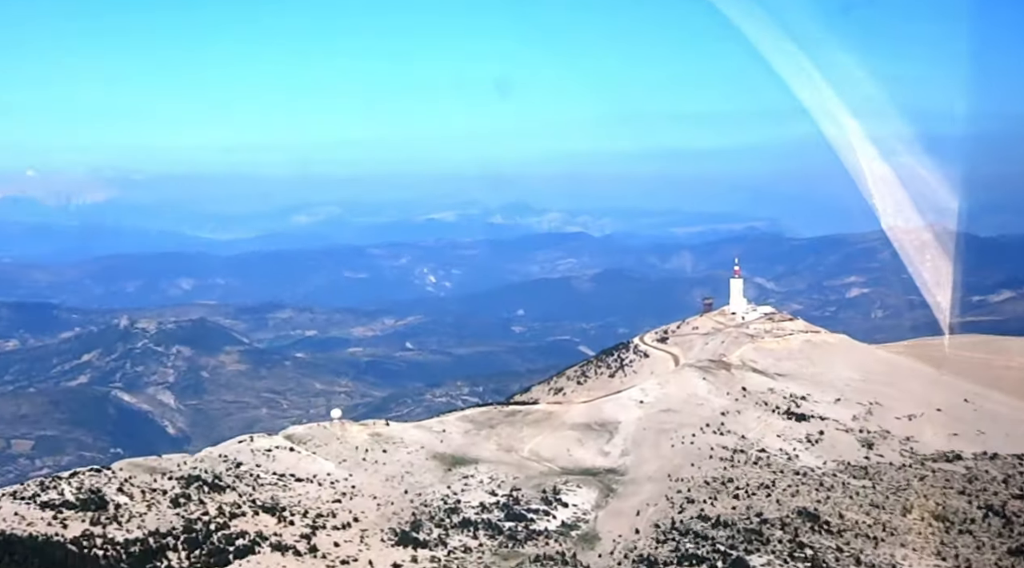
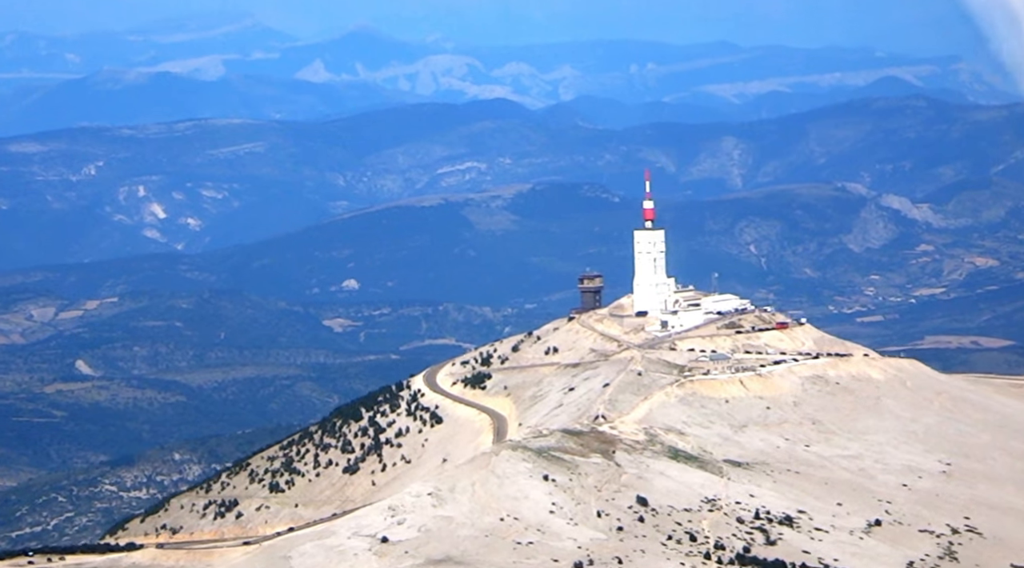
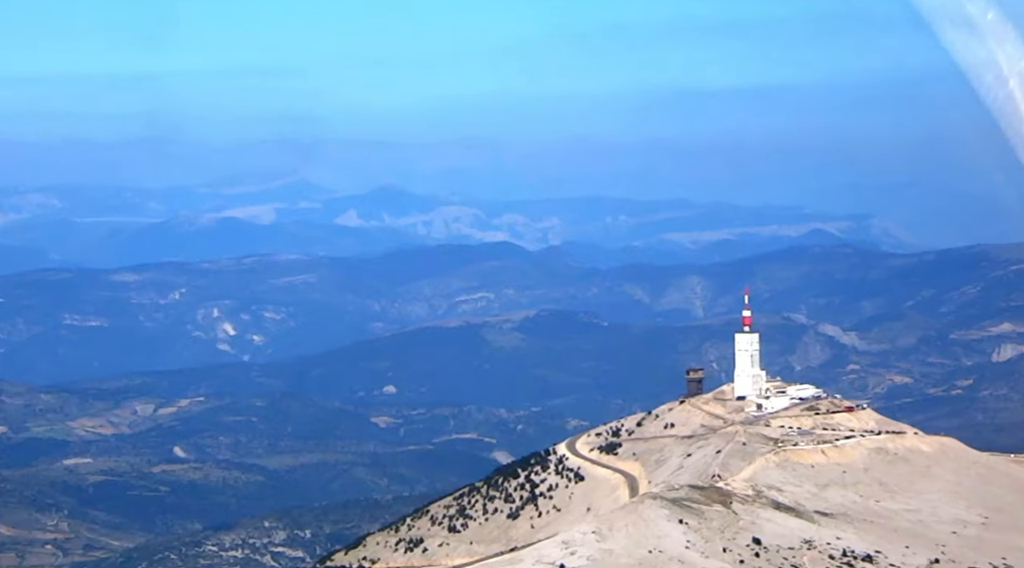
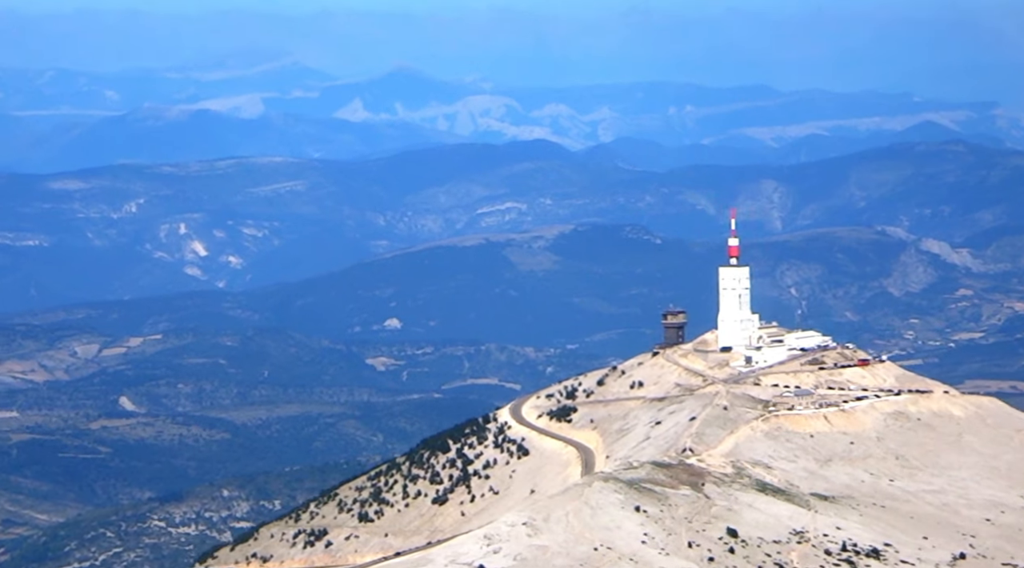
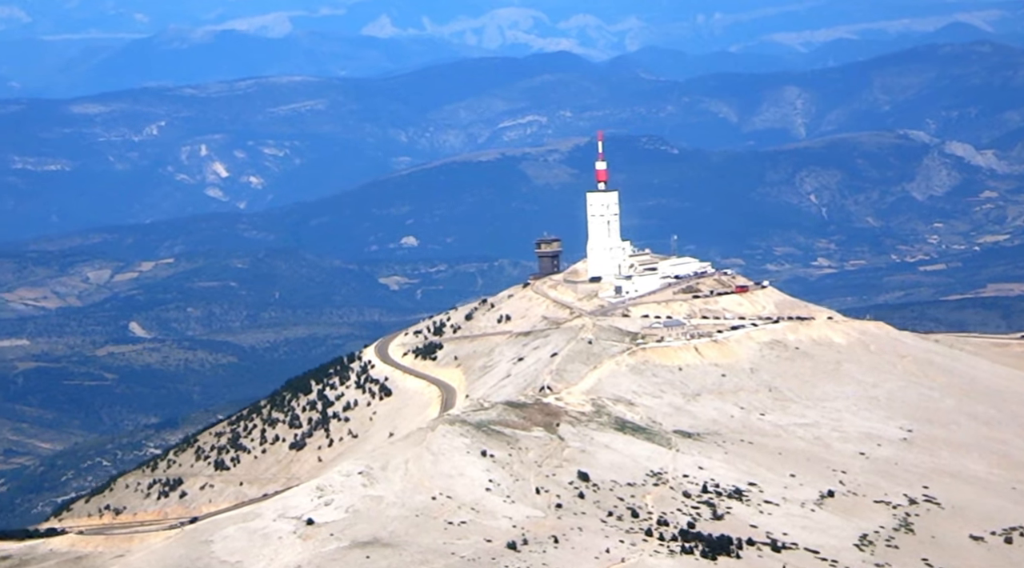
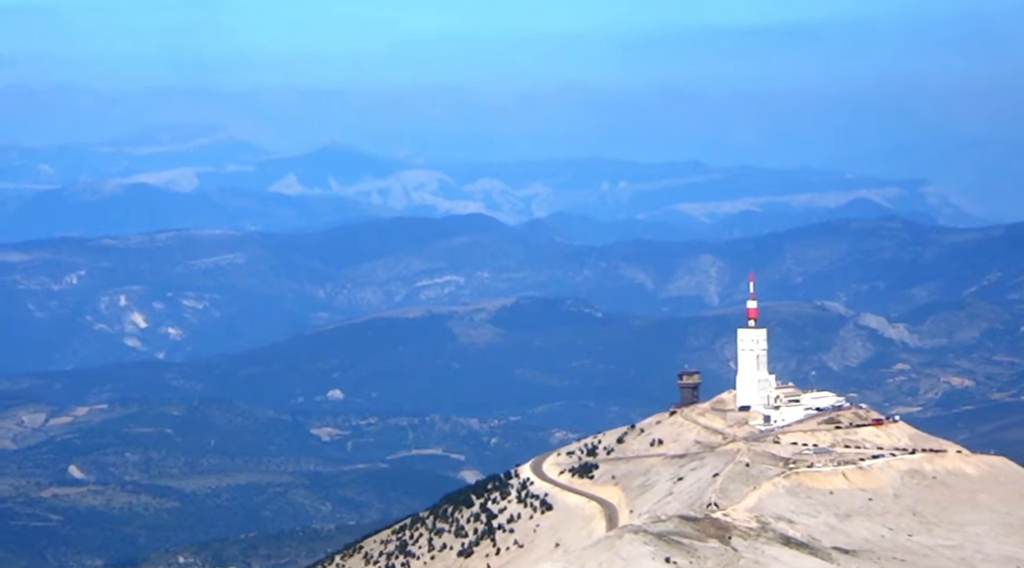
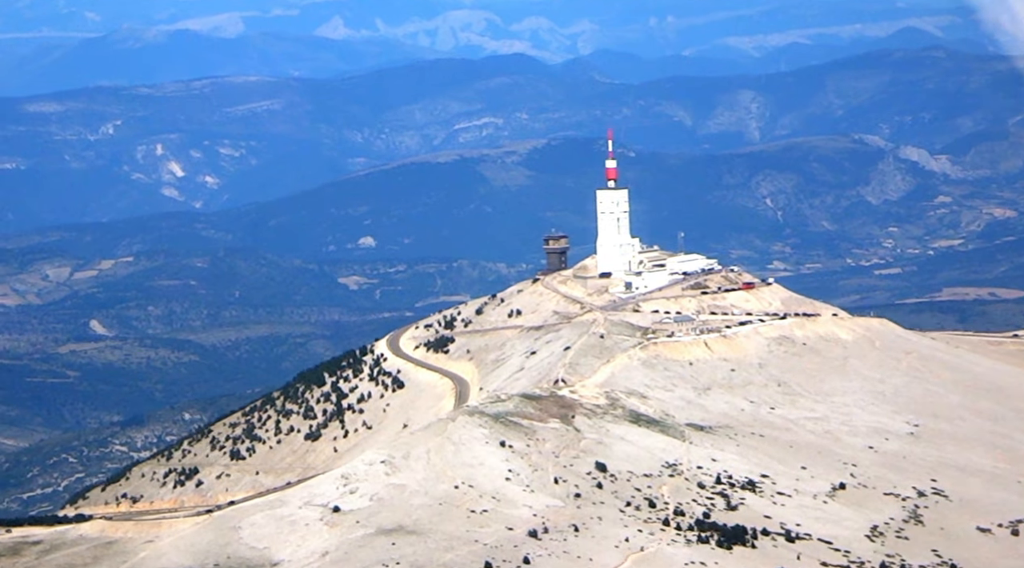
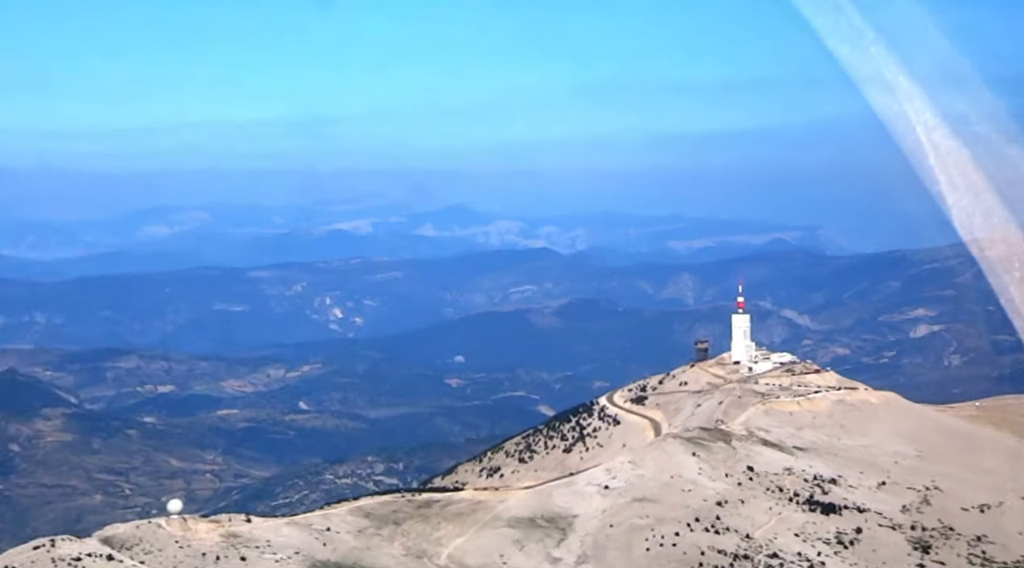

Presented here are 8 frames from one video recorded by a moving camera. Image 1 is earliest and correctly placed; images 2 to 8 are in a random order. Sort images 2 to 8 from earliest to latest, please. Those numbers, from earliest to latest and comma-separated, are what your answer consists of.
8, 3, 6, 4, 2, 7, 5
